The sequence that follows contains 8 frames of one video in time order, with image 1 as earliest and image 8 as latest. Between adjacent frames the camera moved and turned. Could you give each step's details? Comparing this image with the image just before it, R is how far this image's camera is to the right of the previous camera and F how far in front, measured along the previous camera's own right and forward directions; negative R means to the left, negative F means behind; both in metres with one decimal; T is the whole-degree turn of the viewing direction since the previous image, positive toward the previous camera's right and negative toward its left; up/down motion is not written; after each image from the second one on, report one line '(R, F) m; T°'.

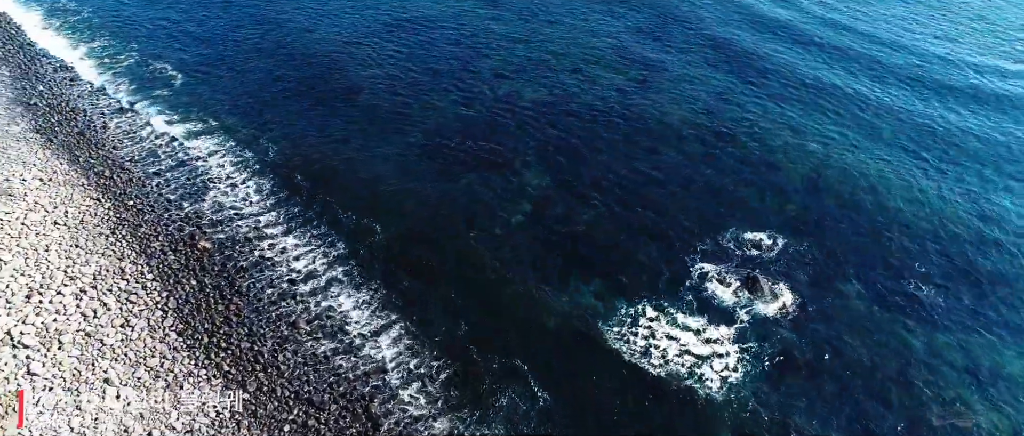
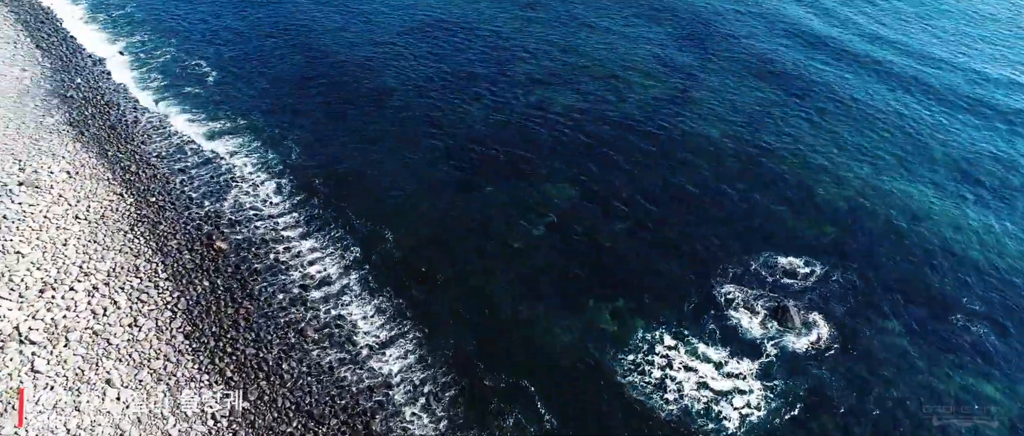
(+1.3, +1.6) m; -3°
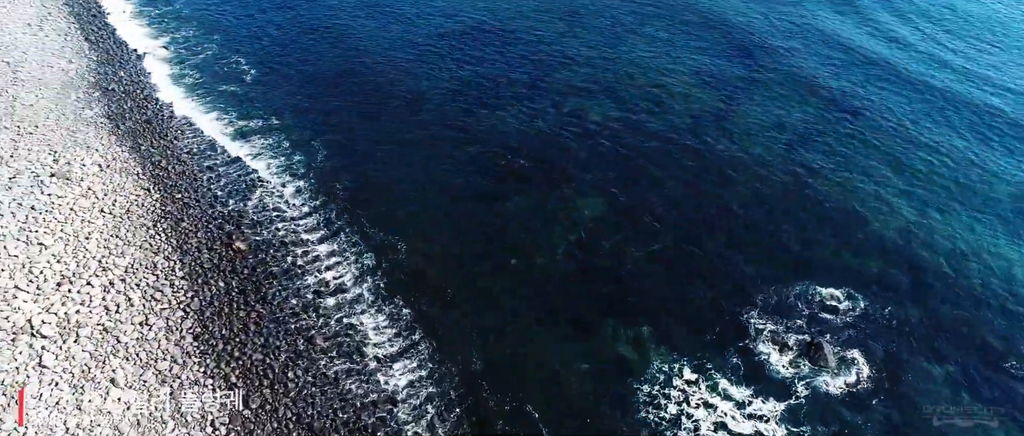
(+1.5, +1.6) m; -4°
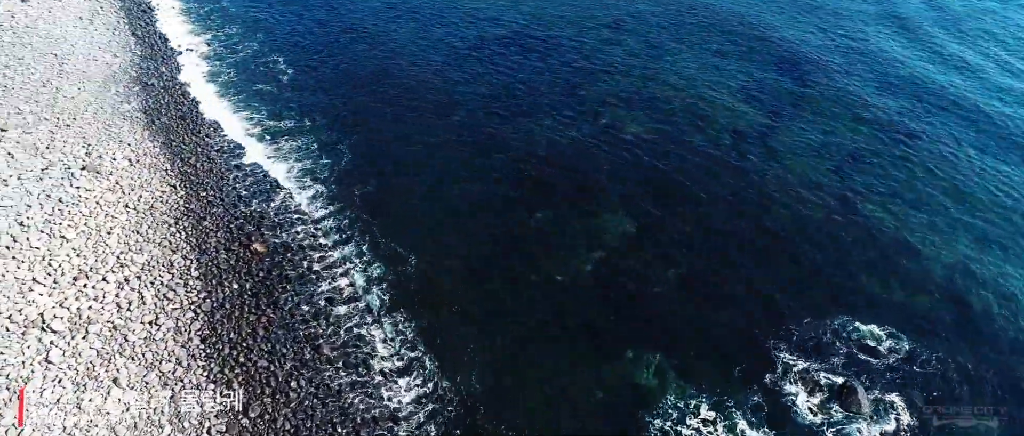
(+1.6, +1.6) m; -4°
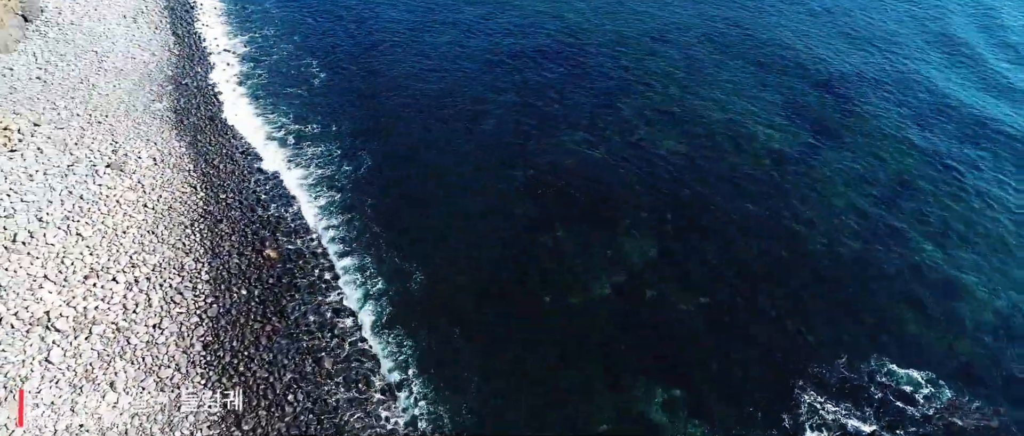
(+1.8, +1.6) m; -4°
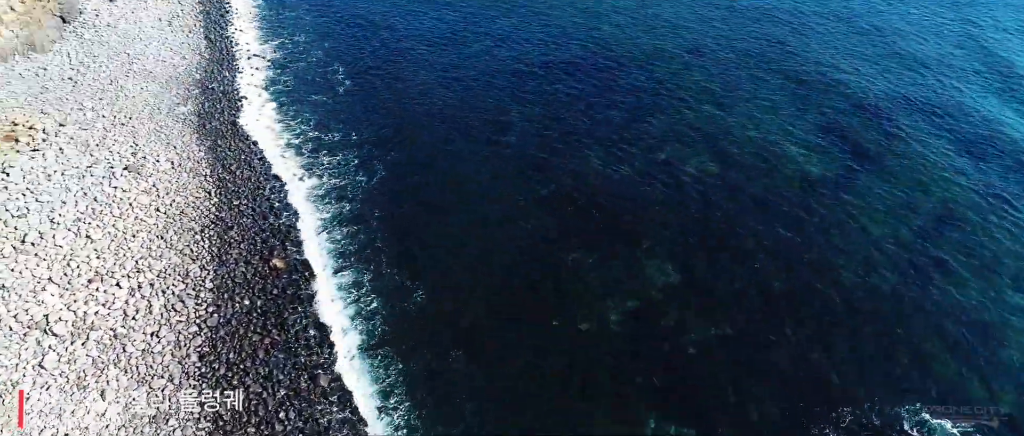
(+1.8, +1.6) m; -3°
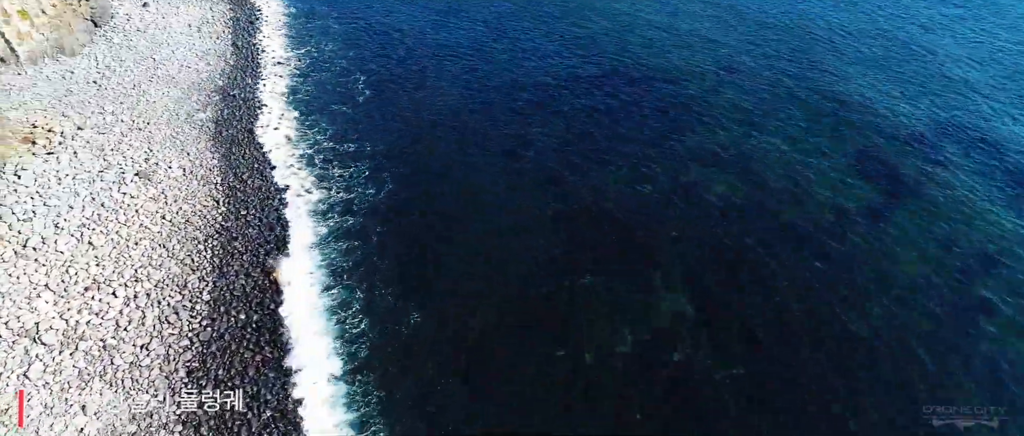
(+2.0, +1.8) m; -3°
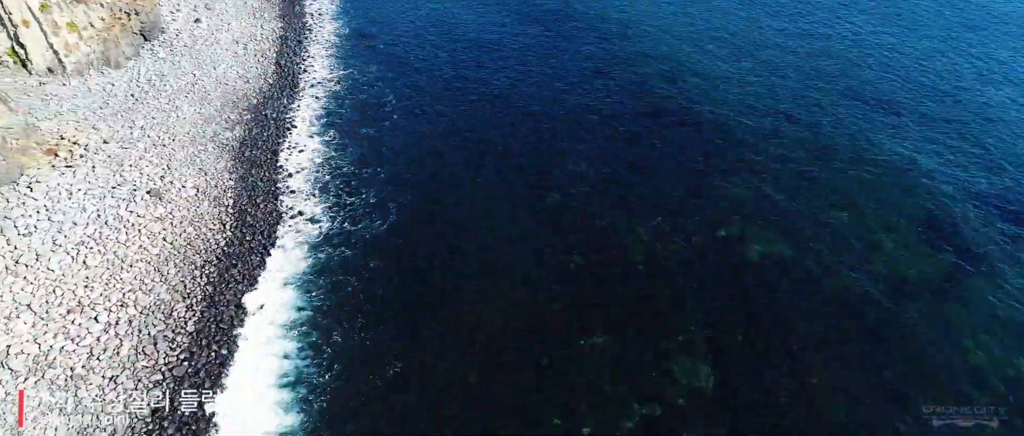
(+3.8, +3.8) m; -6°
